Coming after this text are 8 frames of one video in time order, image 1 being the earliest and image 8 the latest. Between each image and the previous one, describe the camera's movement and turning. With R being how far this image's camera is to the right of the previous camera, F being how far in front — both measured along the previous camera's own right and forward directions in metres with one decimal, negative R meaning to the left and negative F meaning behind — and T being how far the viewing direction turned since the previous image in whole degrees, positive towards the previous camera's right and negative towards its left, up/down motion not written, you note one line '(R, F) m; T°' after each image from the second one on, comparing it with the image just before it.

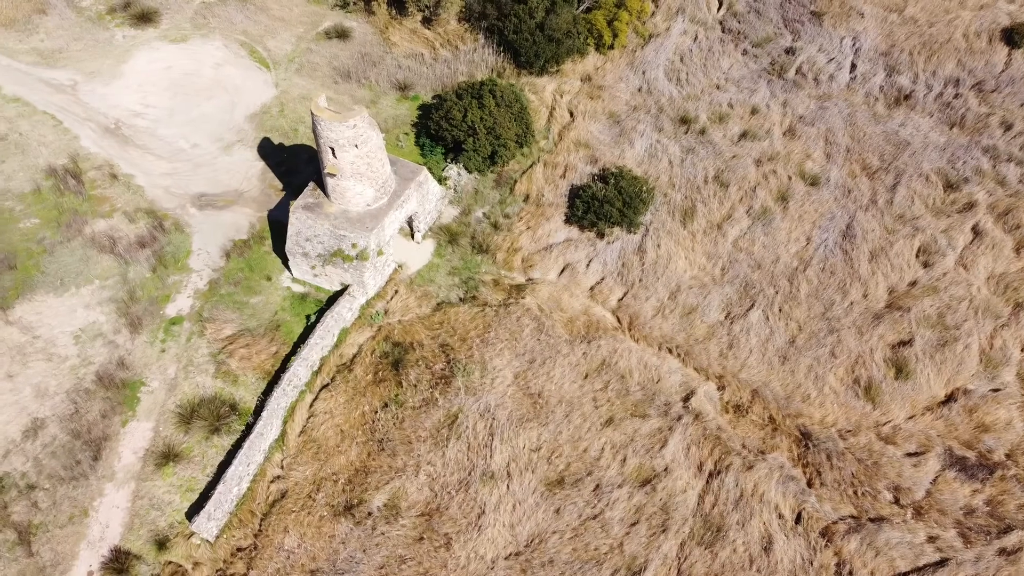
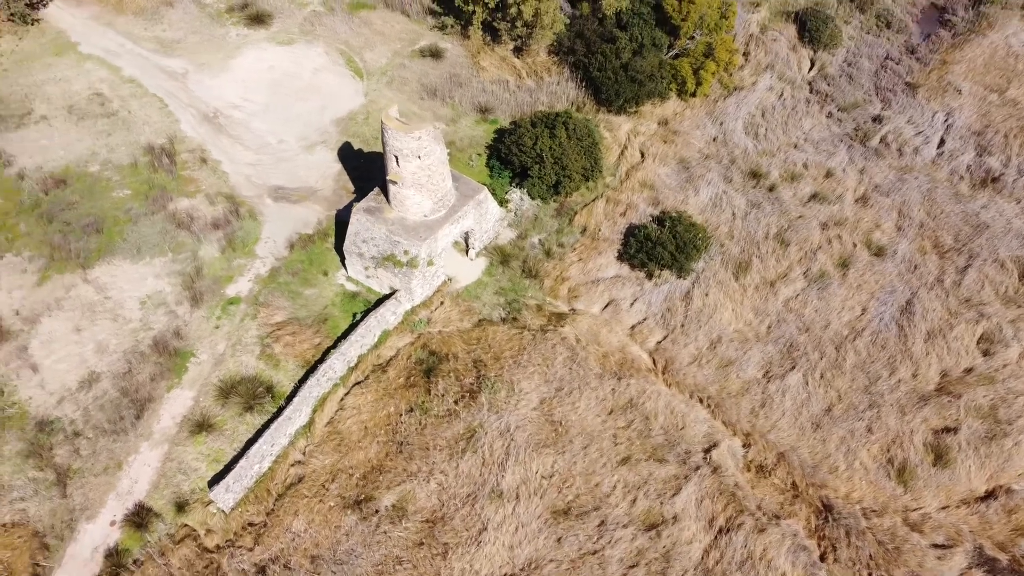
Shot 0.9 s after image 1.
(+0.9, -0.2) m; -6°
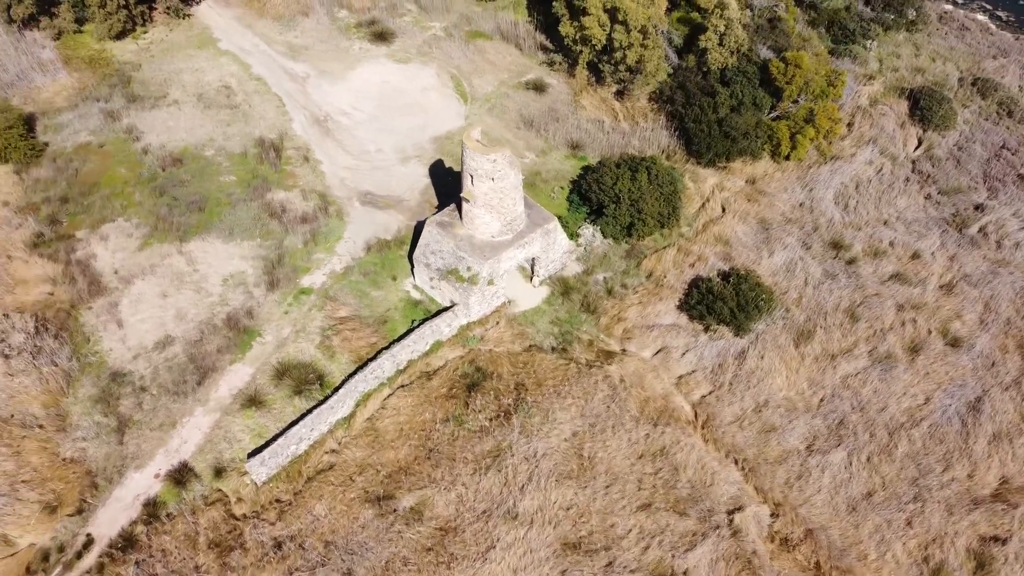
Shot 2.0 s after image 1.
(+1.0, -0.2) m; -8°
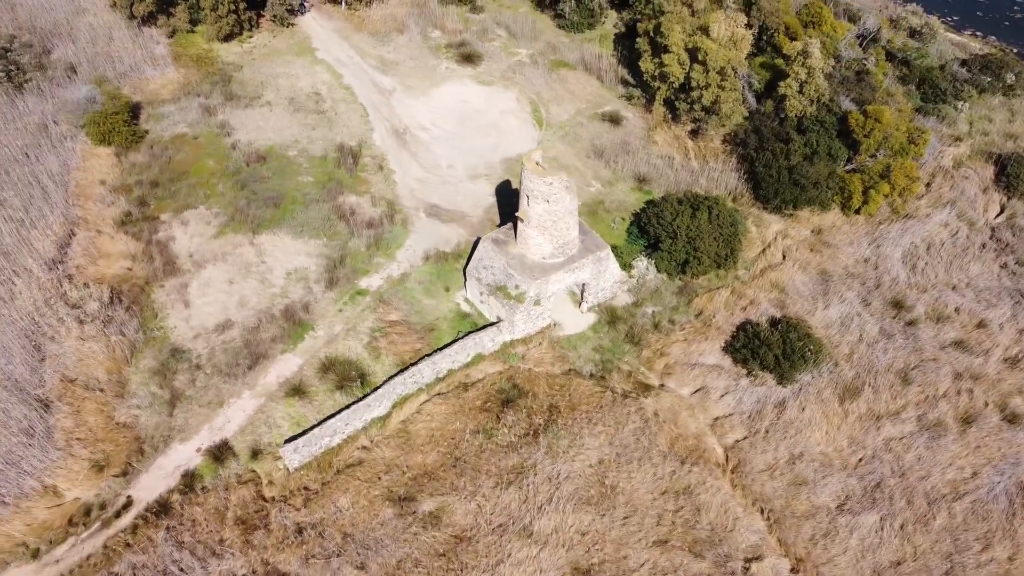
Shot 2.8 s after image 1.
(+0.7, -0.2) m; -6°
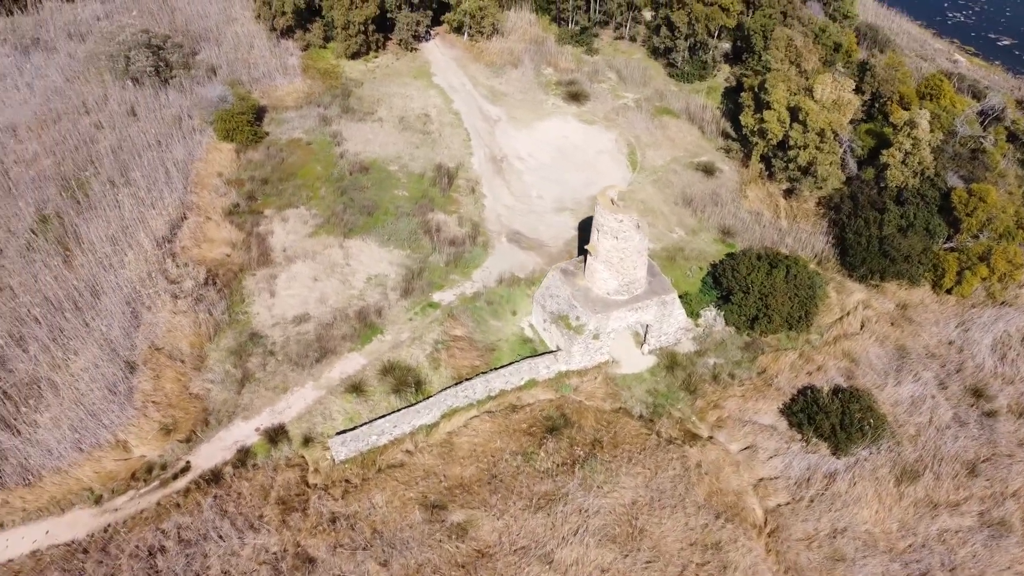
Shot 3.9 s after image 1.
(+0.9, -0.3) m; -8°
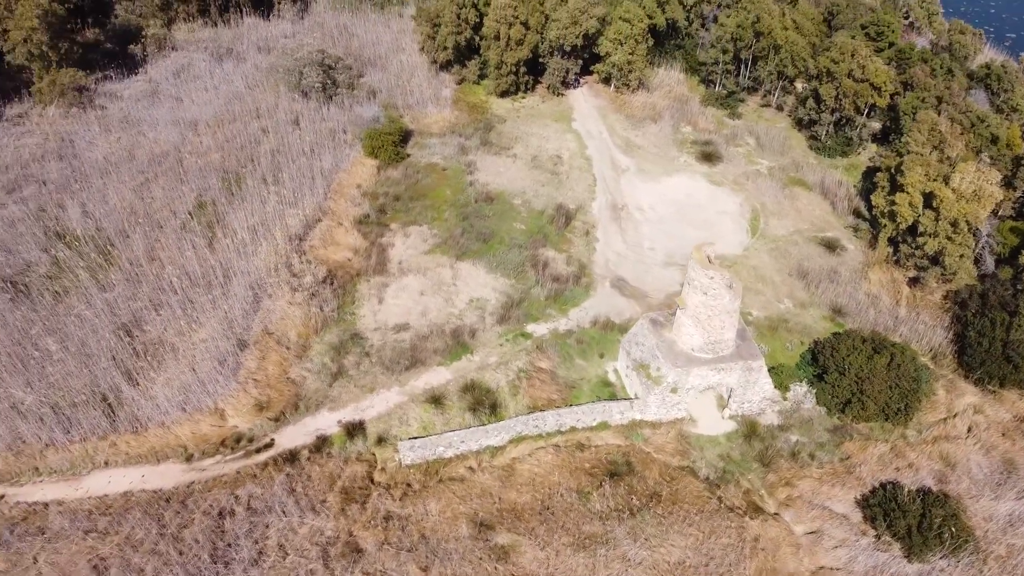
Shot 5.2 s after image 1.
(+1.1, -0.3) m; -10°
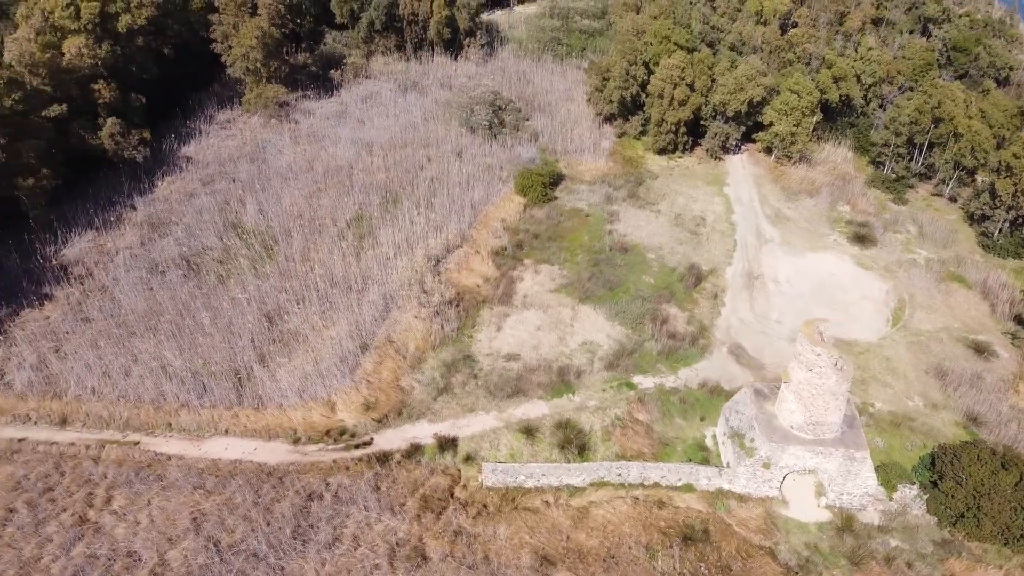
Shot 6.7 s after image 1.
(+1.2, -0.3) m; -12°
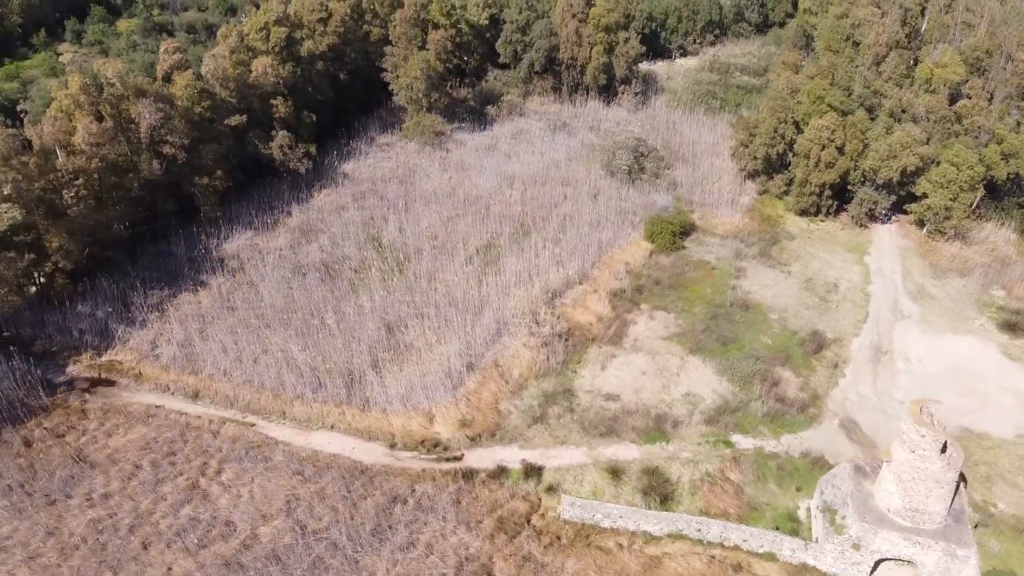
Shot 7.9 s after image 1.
(+1.0, -0.3) m; -11°
